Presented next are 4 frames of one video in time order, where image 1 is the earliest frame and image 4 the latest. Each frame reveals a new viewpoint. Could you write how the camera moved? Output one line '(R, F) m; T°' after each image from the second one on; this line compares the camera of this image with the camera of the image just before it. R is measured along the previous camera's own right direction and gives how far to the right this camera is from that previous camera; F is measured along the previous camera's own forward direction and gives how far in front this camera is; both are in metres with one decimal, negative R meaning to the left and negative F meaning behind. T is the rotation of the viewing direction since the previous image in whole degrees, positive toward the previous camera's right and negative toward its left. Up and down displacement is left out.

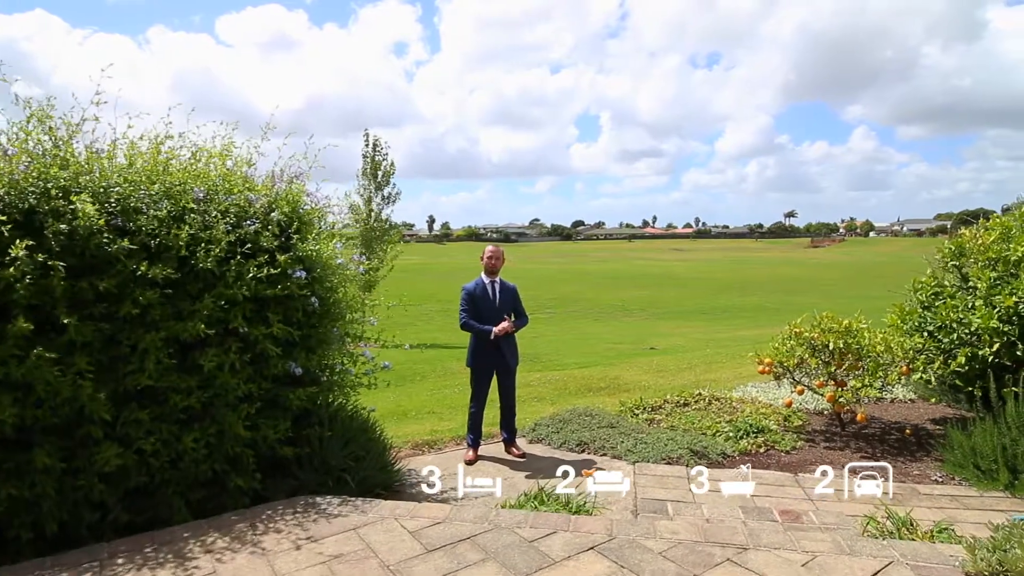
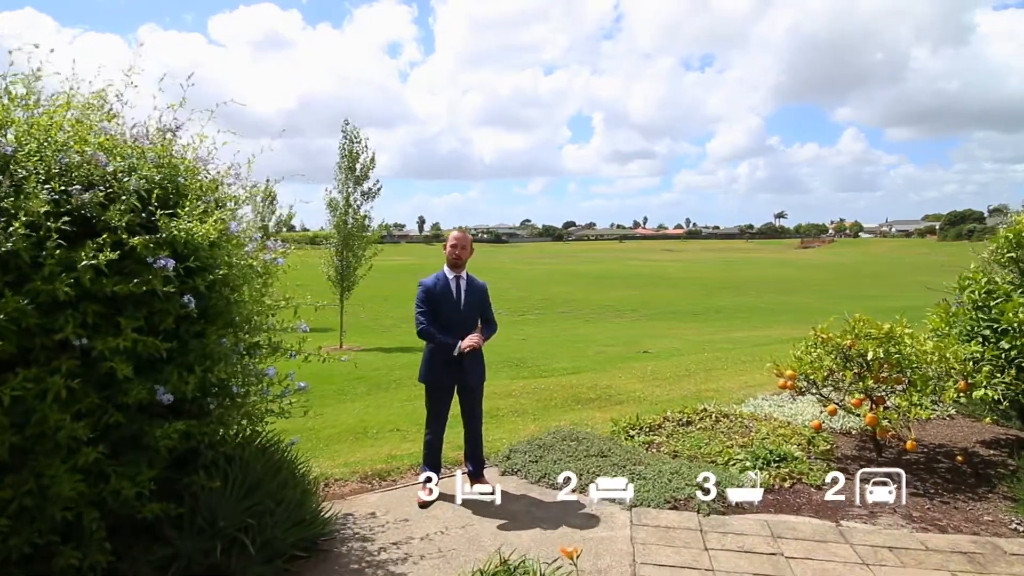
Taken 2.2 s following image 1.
(+0.2, +1.3) m; +1°
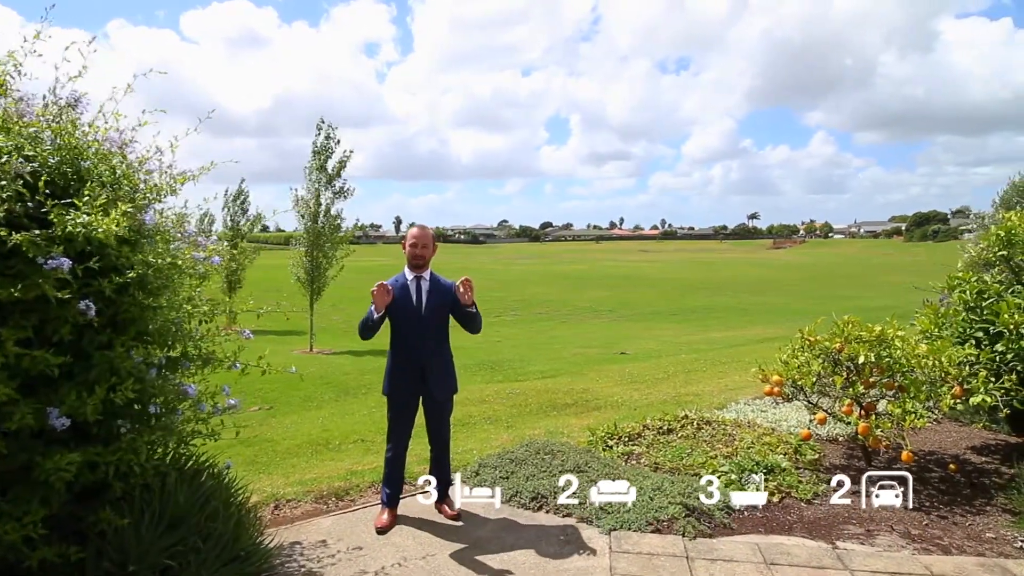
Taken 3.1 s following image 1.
(+0.1, +0.5) m; +2°
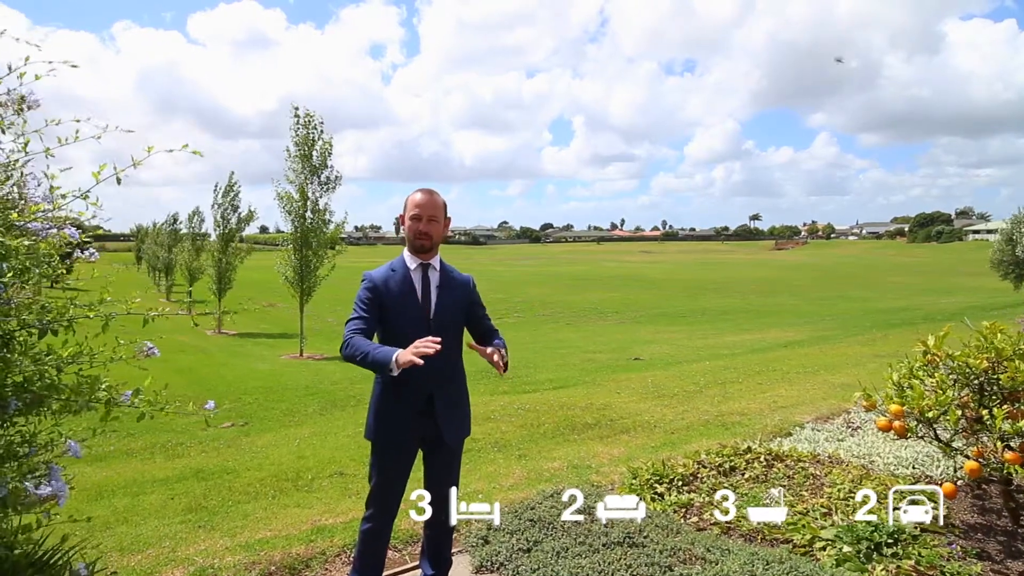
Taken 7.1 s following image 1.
(-0.1, +1.6) m; 0°
